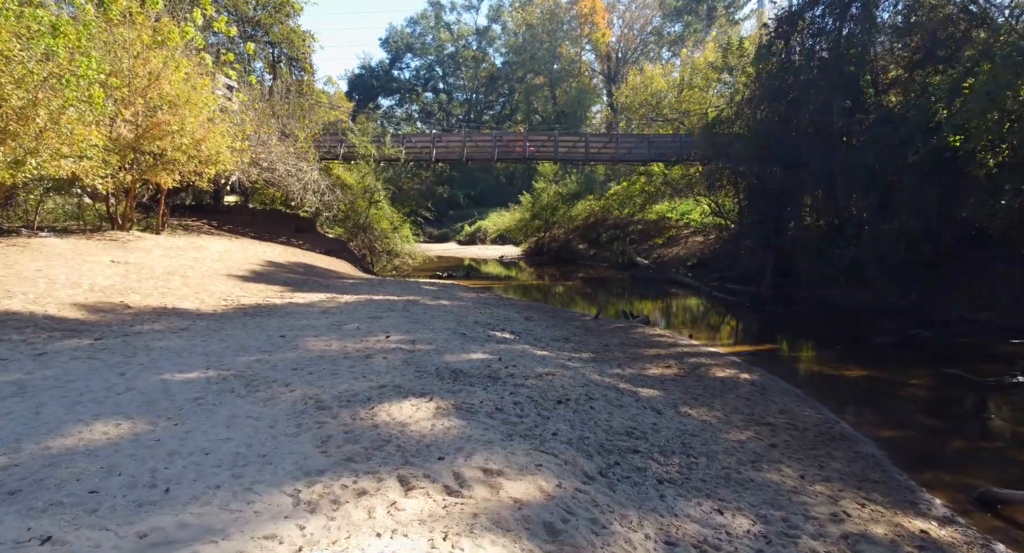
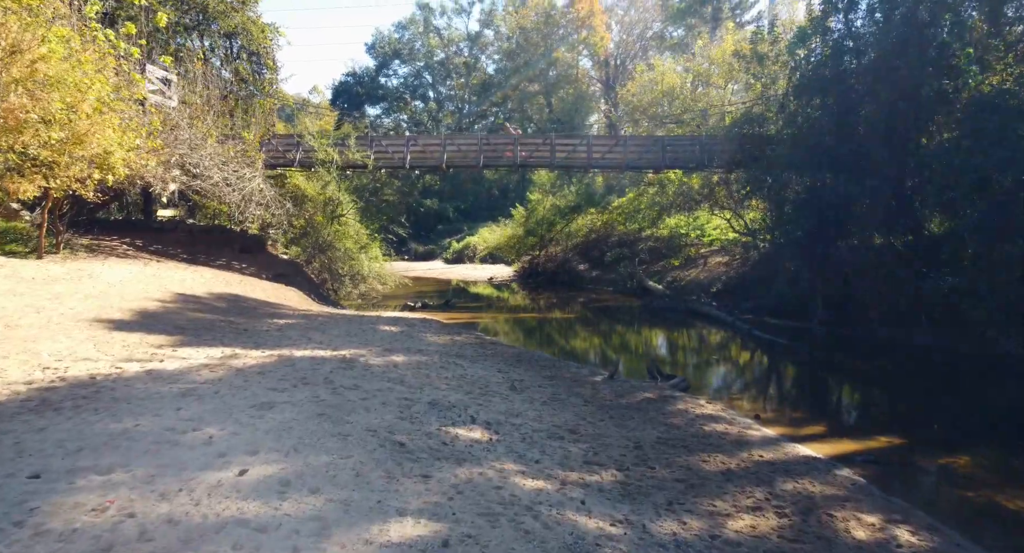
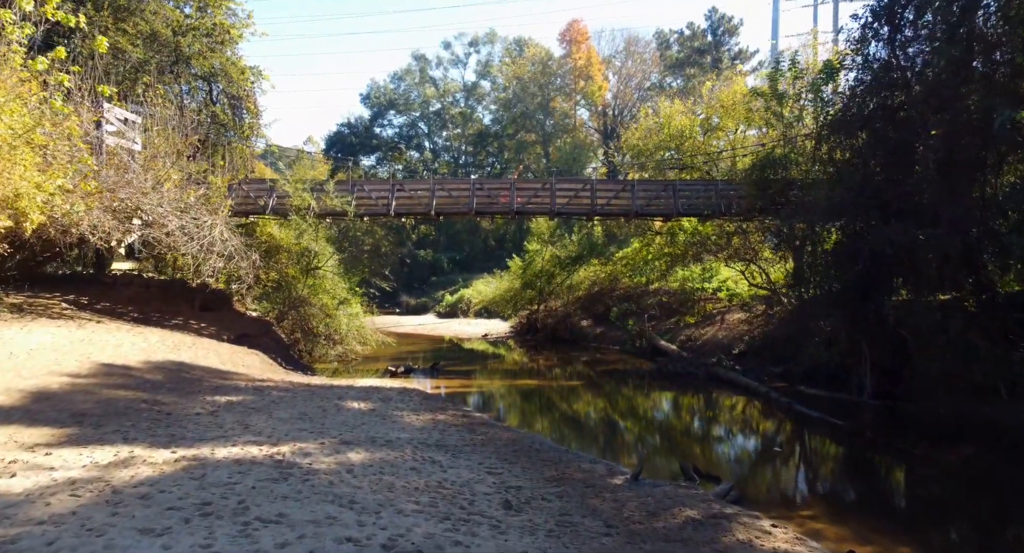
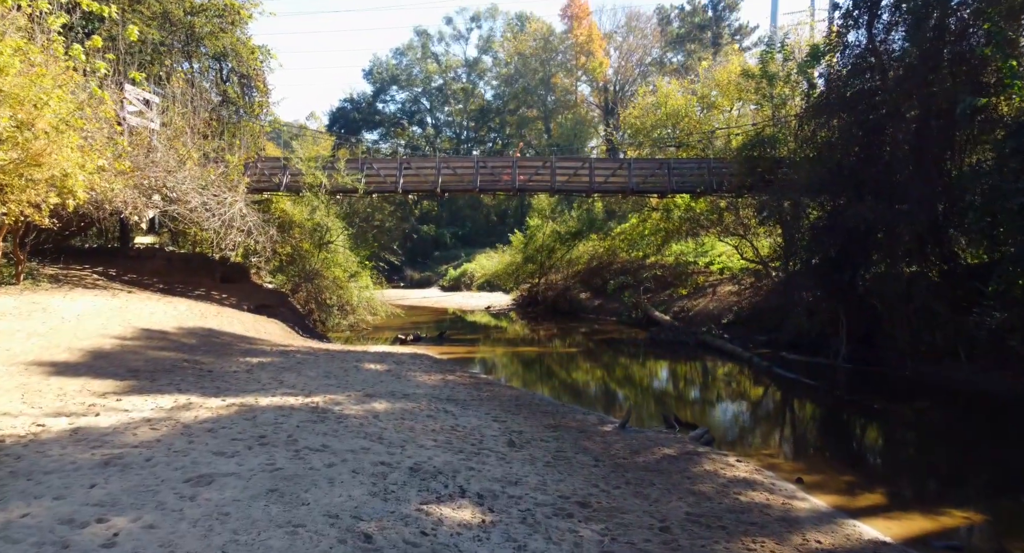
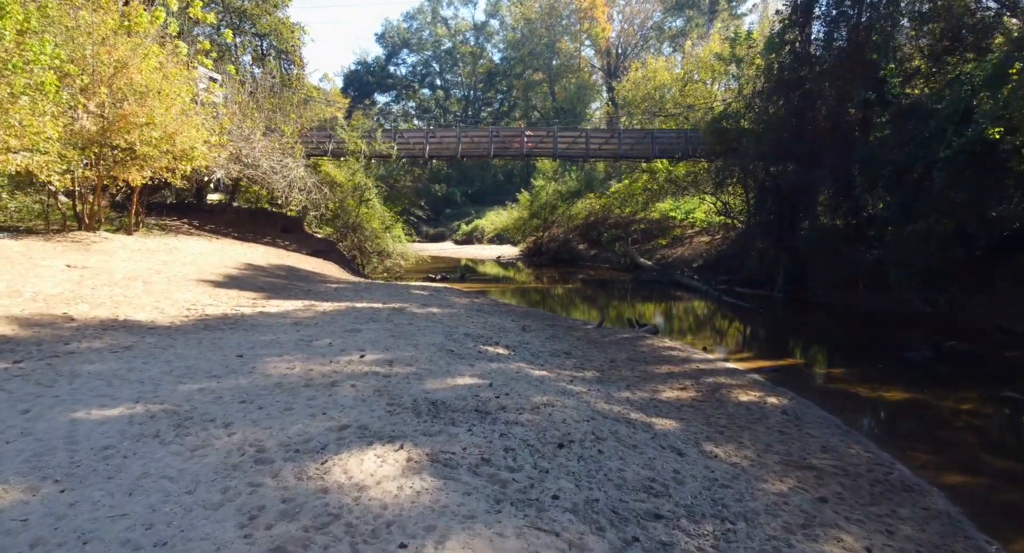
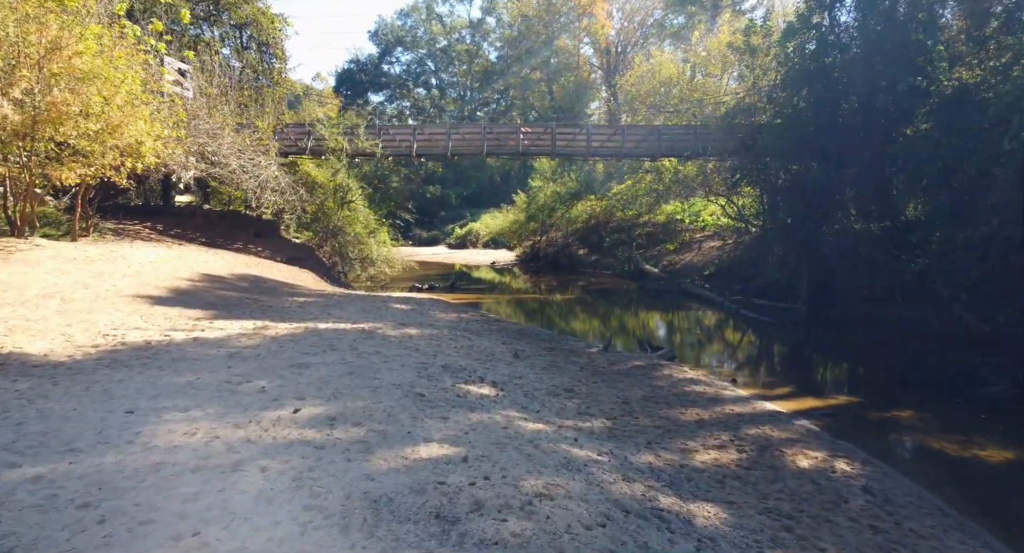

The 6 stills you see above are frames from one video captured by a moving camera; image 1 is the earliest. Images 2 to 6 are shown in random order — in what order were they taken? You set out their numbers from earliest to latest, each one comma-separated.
5, 6, 2, 4, 3
